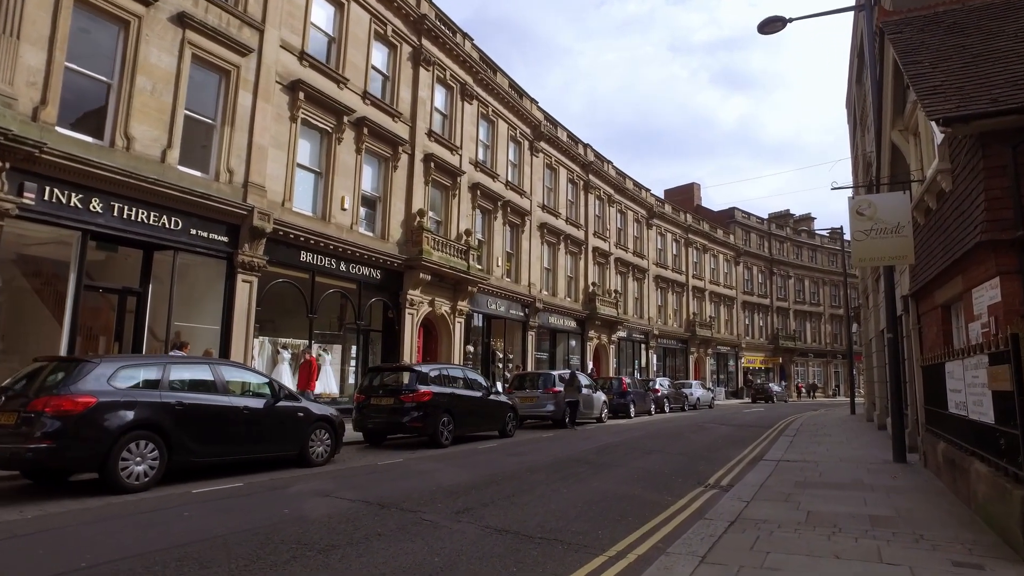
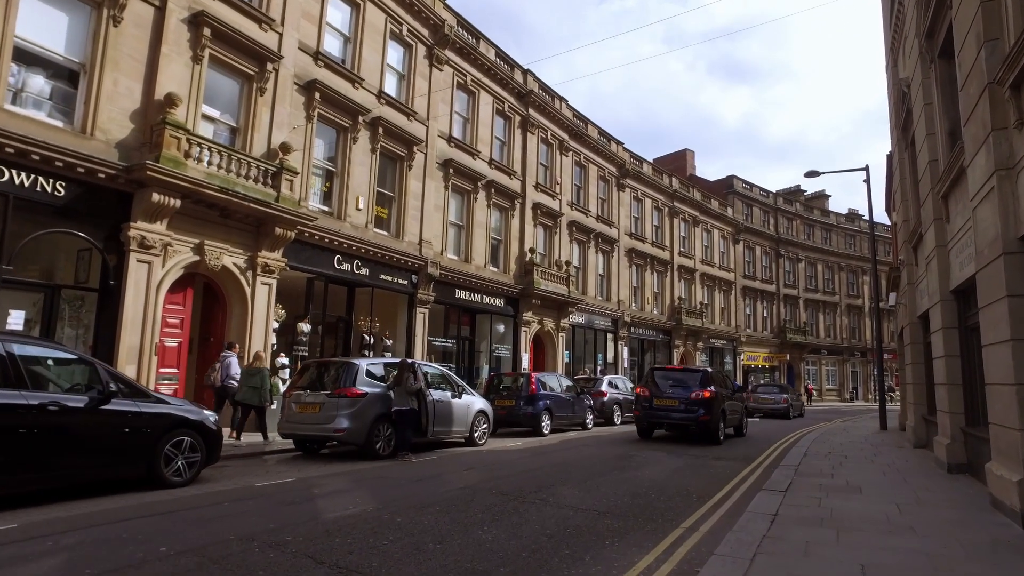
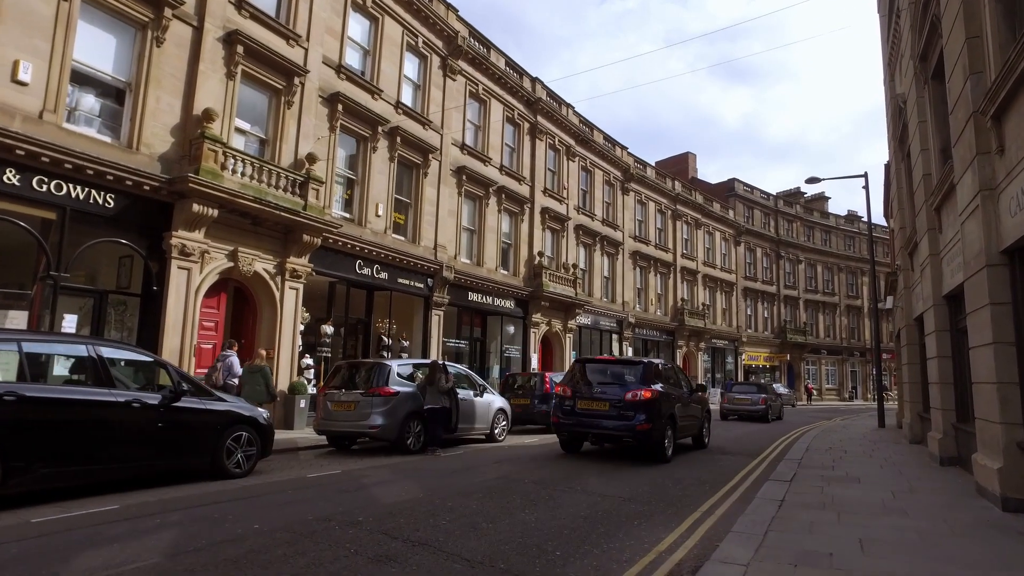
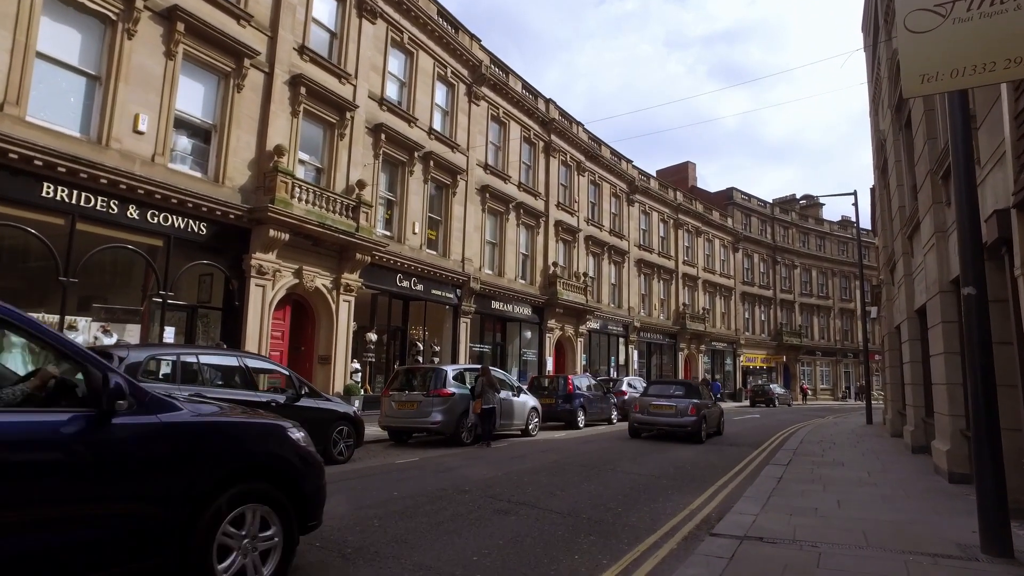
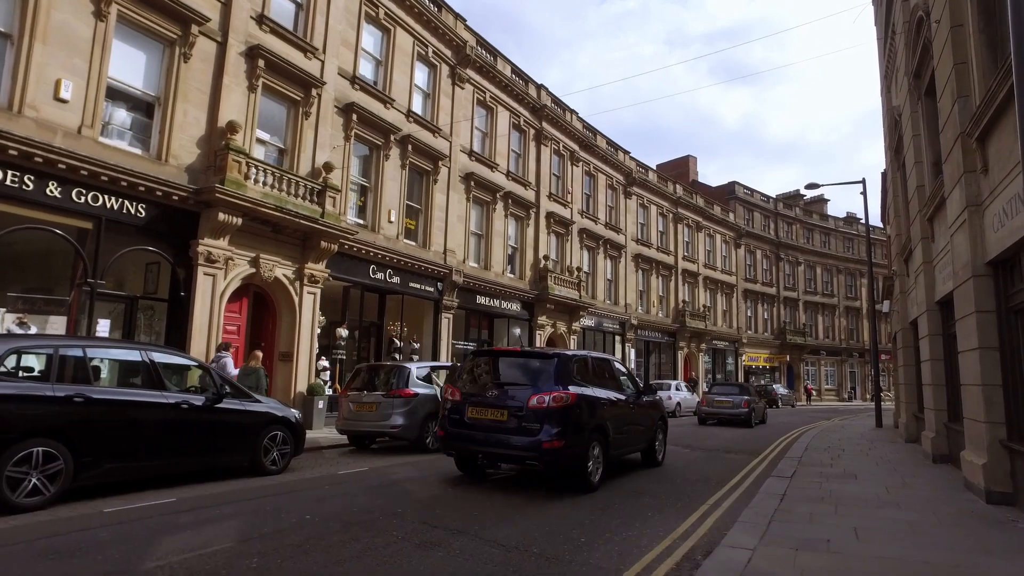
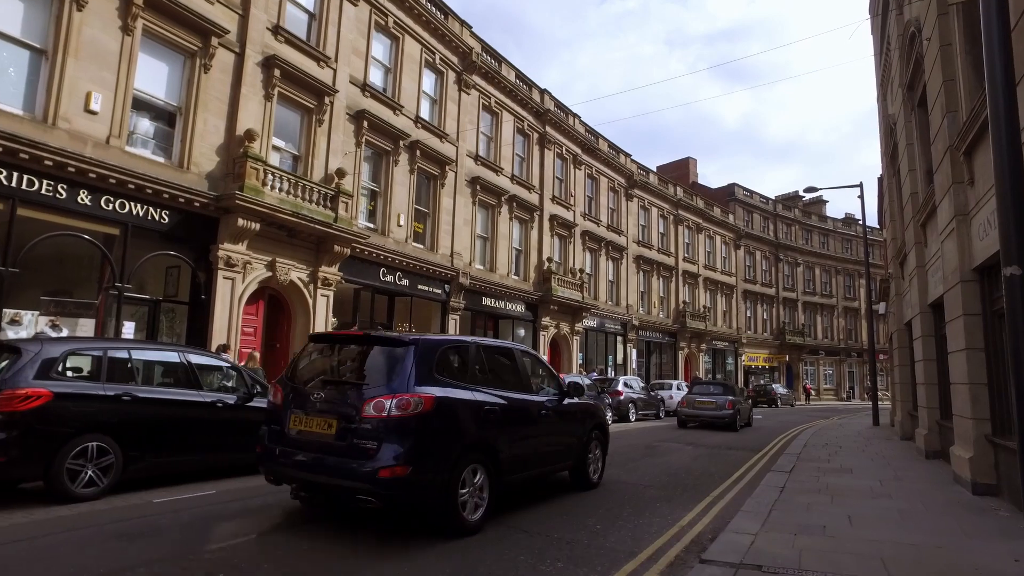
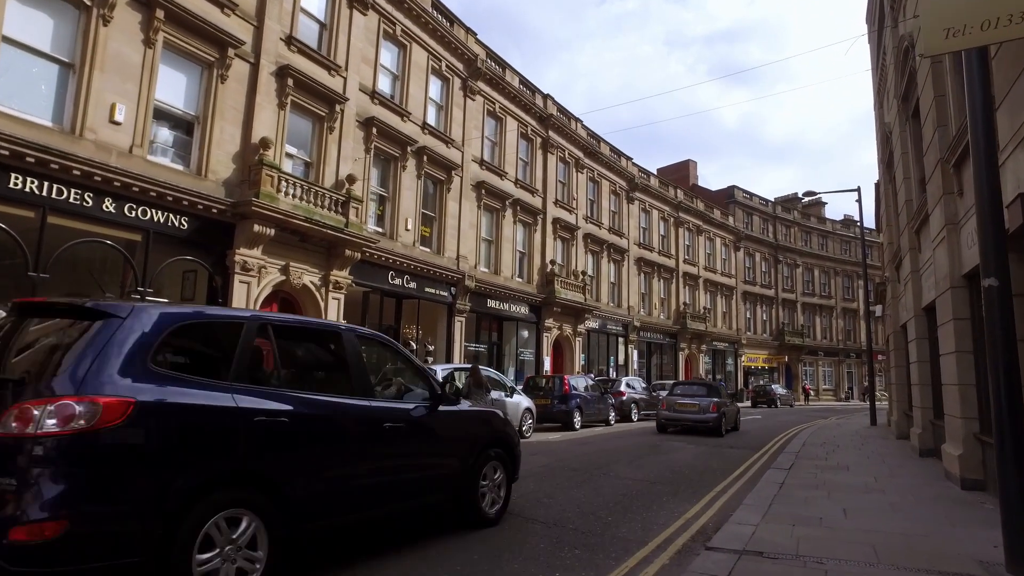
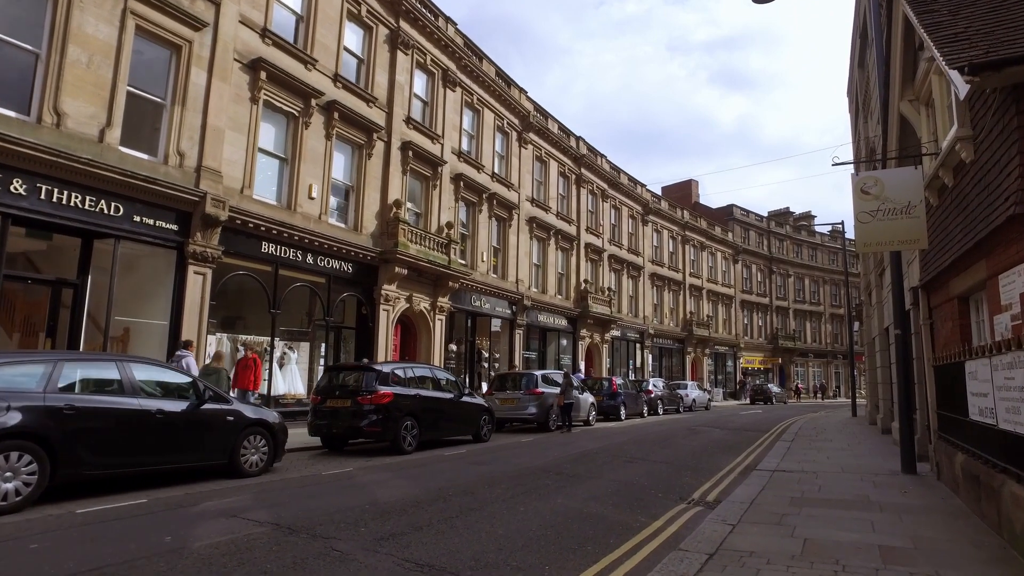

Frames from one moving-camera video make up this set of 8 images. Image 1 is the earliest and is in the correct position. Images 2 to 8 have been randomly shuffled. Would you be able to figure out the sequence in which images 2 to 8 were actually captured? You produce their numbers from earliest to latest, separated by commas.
8, 4, 7, 6, 5, 3, 2
